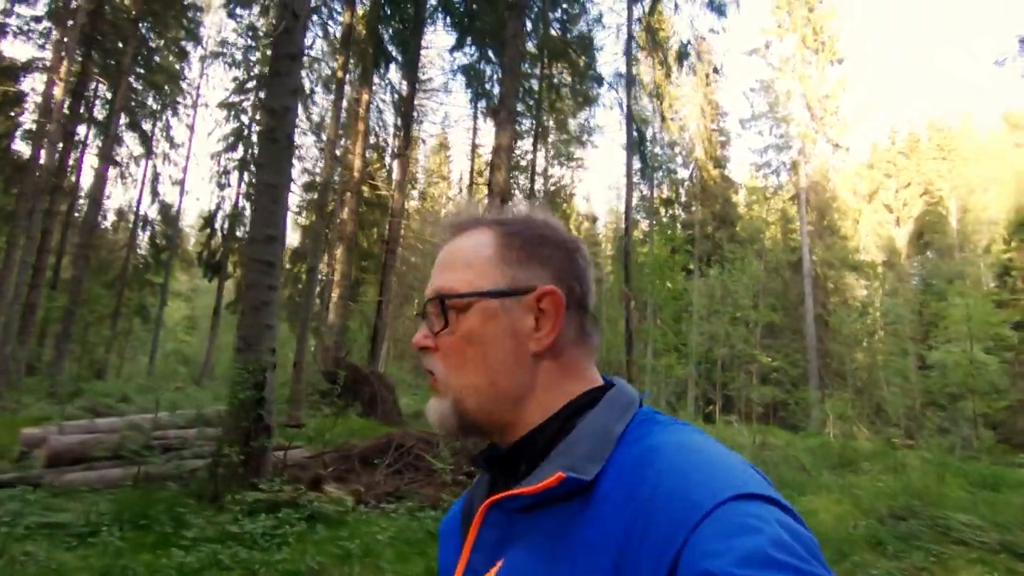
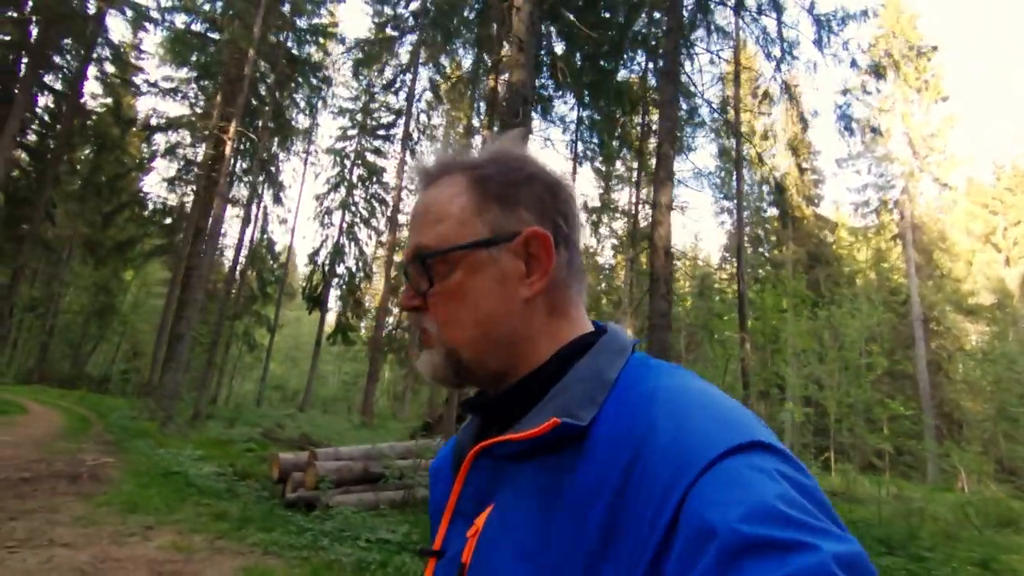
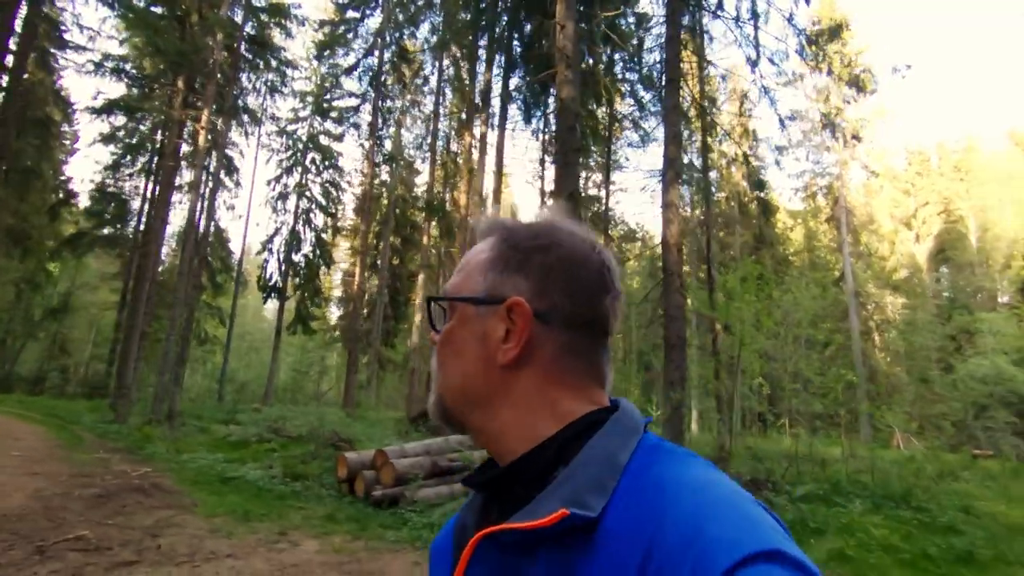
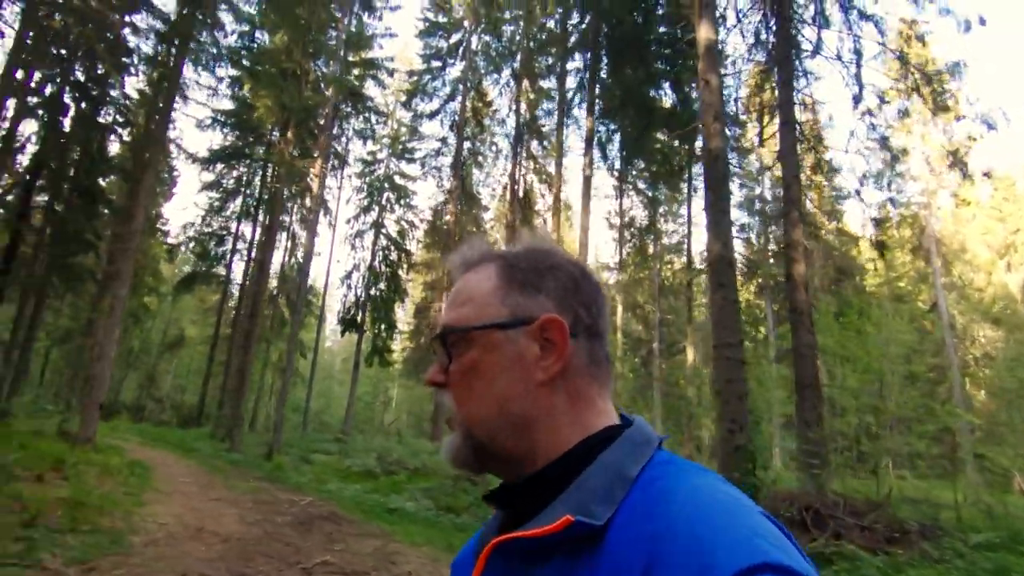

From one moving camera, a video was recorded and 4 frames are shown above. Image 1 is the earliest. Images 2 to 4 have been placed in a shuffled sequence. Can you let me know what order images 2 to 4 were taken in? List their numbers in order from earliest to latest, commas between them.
2, 3, 4
